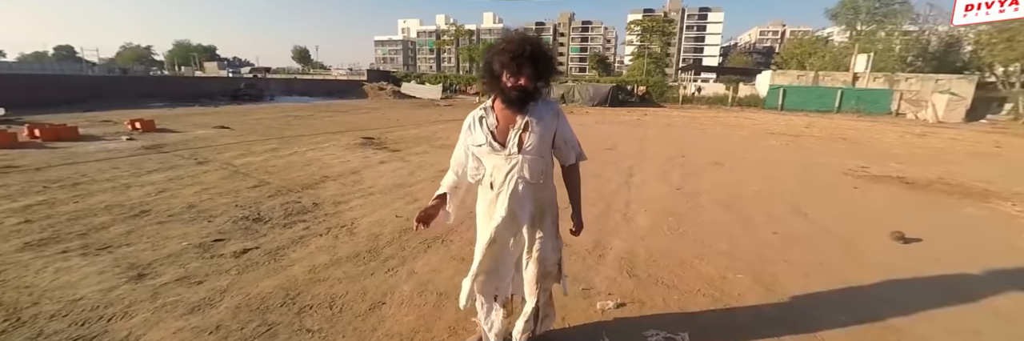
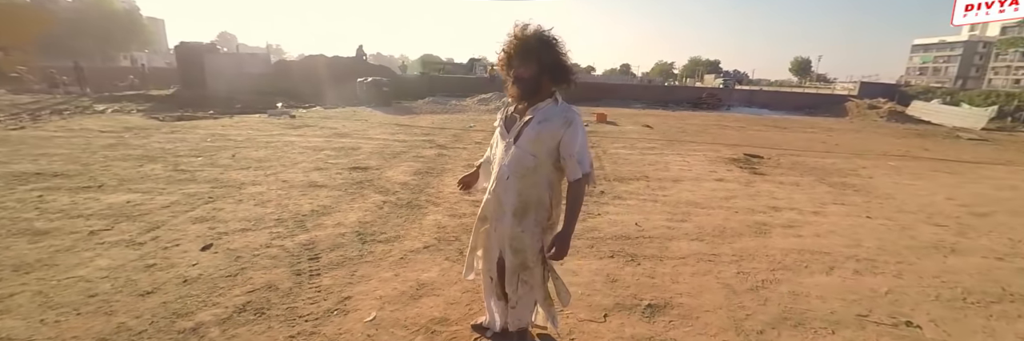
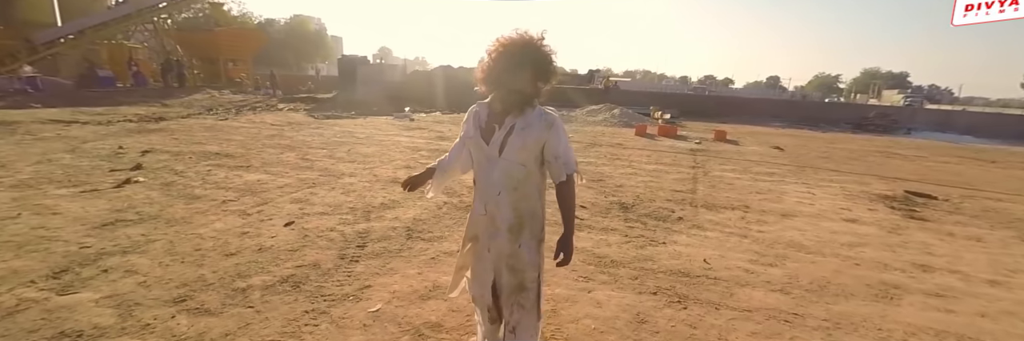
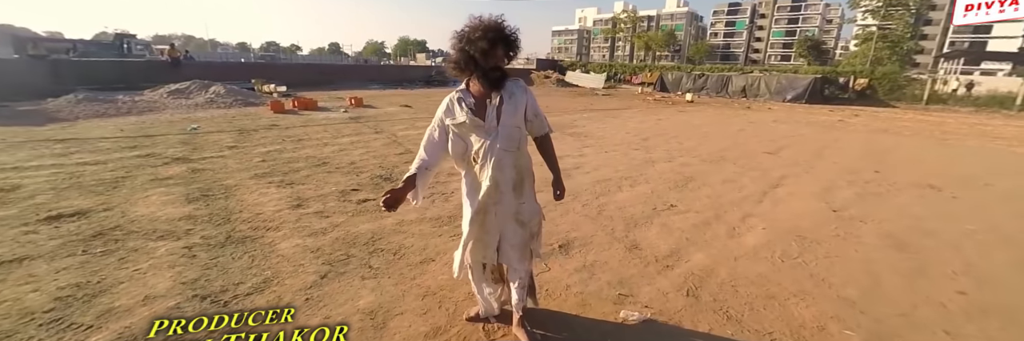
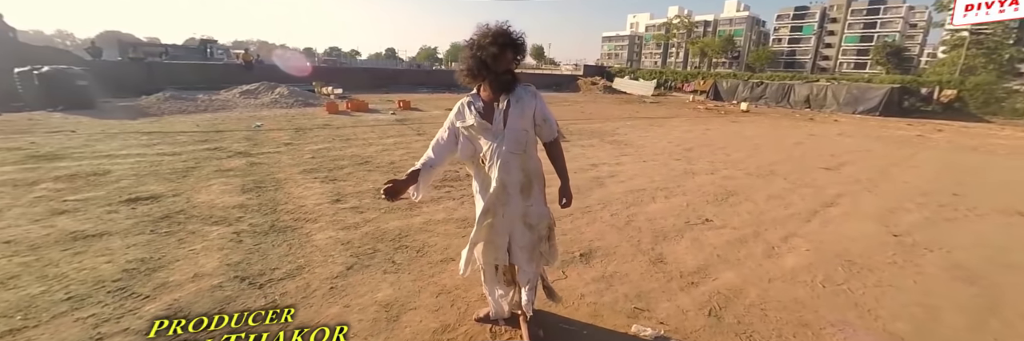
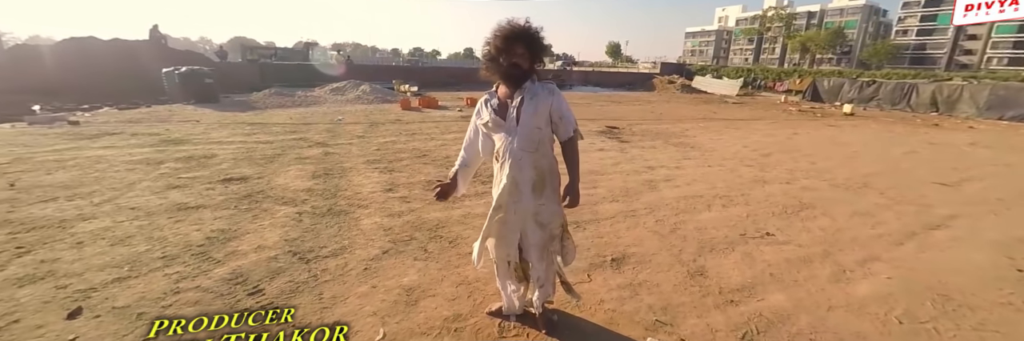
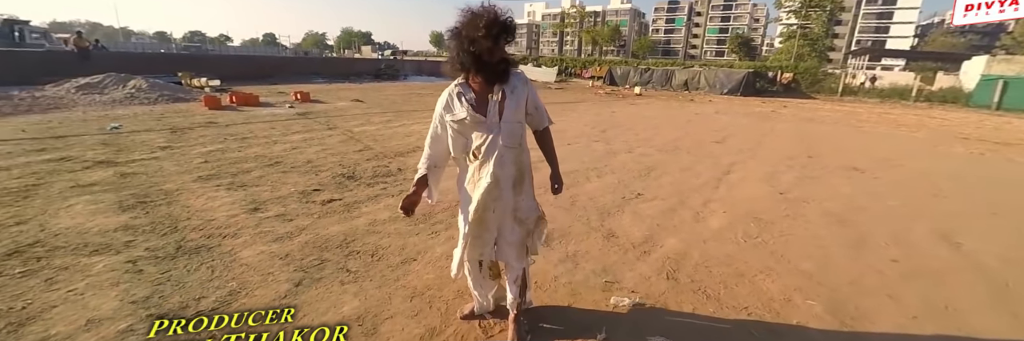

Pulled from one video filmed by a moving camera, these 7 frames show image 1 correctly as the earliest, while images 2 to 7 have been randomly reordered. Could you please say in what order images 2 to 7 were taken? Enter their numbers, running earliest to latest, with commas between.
7, 4, 5, 6, 2, 3
